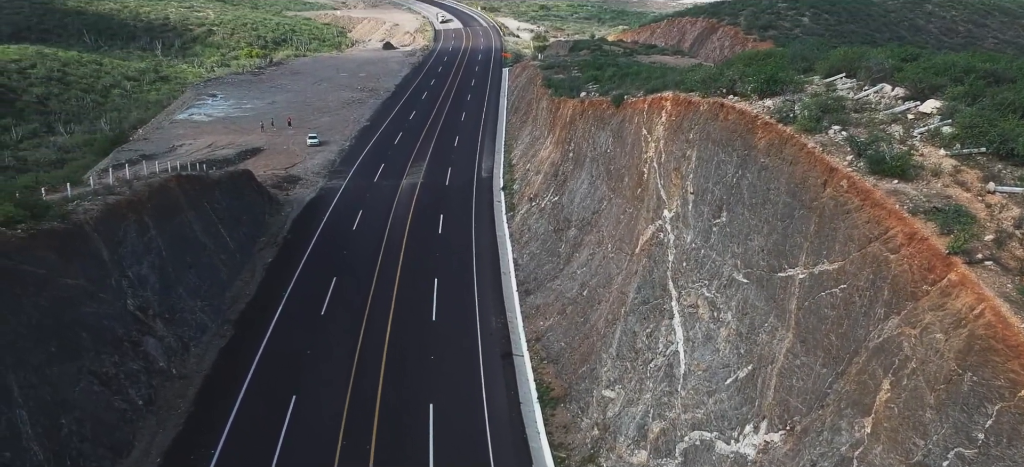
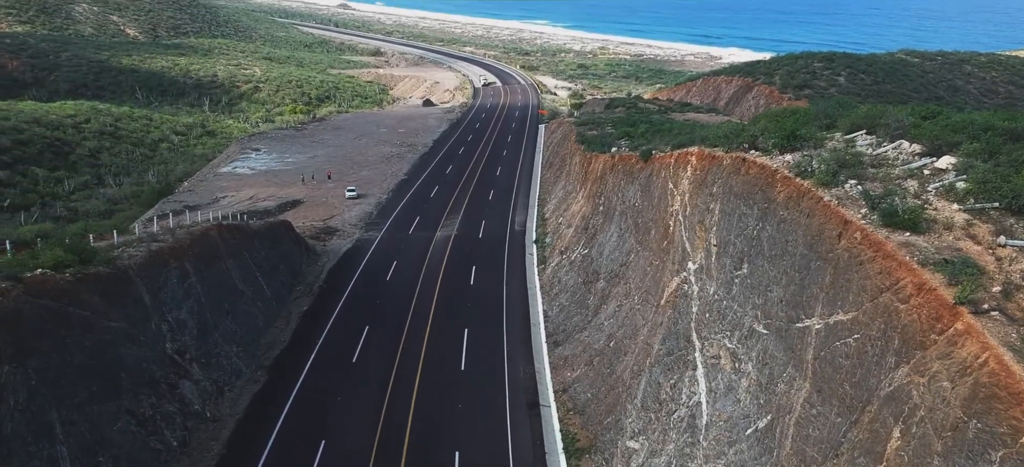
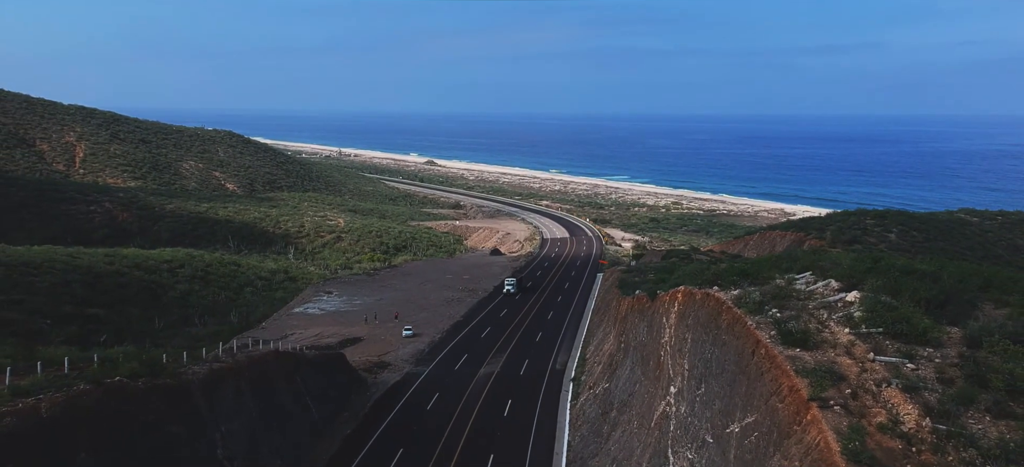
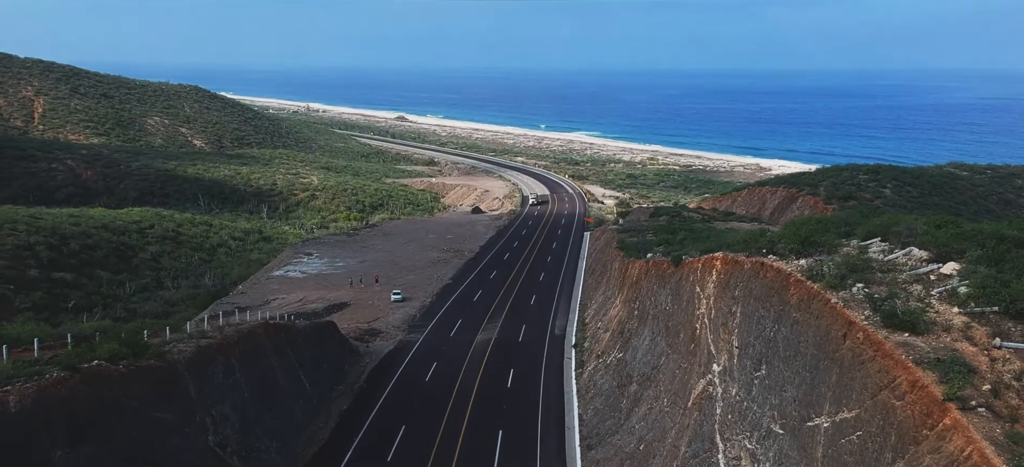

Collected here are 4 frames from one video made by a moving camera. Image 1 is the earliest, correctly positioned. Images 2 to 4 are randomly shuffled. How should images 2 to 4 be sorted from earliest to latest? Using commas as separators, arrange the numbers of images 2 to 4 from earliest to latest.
2, 4, 3
